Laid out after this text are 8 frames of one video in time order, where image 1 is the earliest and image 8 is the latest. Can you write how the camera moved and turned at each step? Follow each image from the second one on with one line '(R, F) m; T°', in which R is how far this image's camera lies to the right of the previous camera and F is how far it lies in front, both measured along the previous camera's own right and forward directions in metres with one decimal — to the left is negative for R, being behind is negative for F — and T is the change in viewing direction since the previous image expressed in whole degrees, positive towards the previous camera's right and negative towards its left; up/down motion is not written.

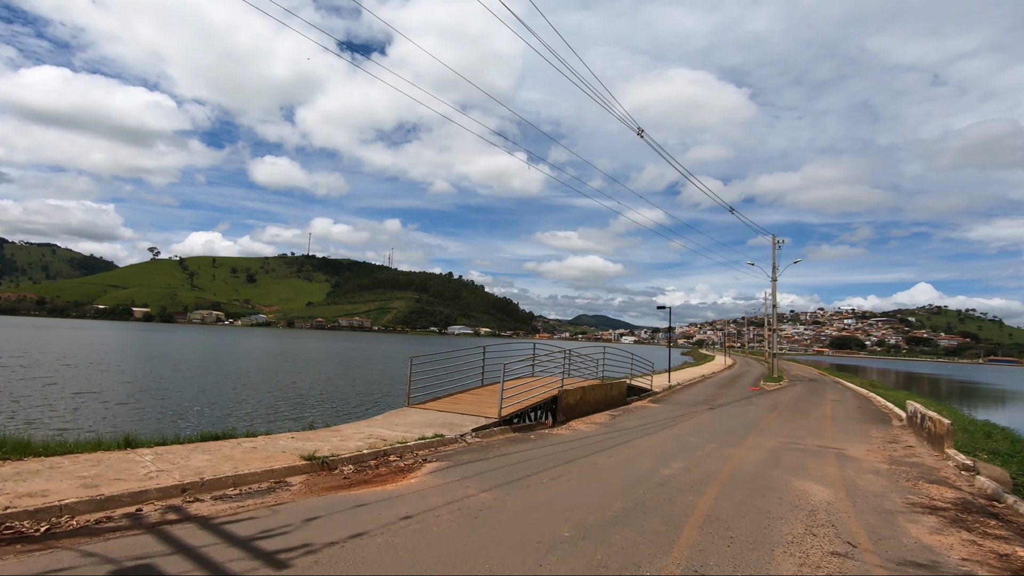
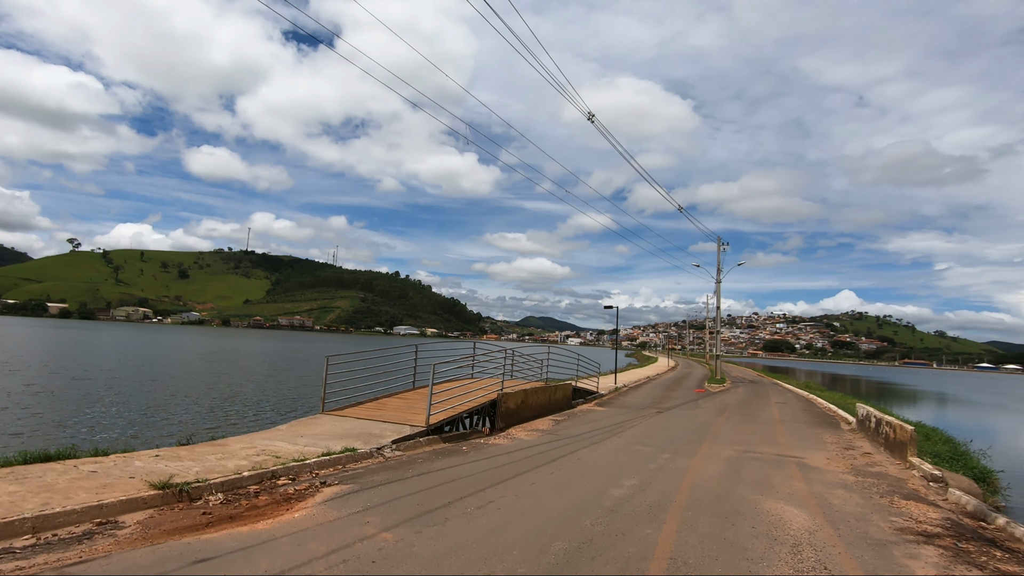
(+0.3, +1.5) m; +6°
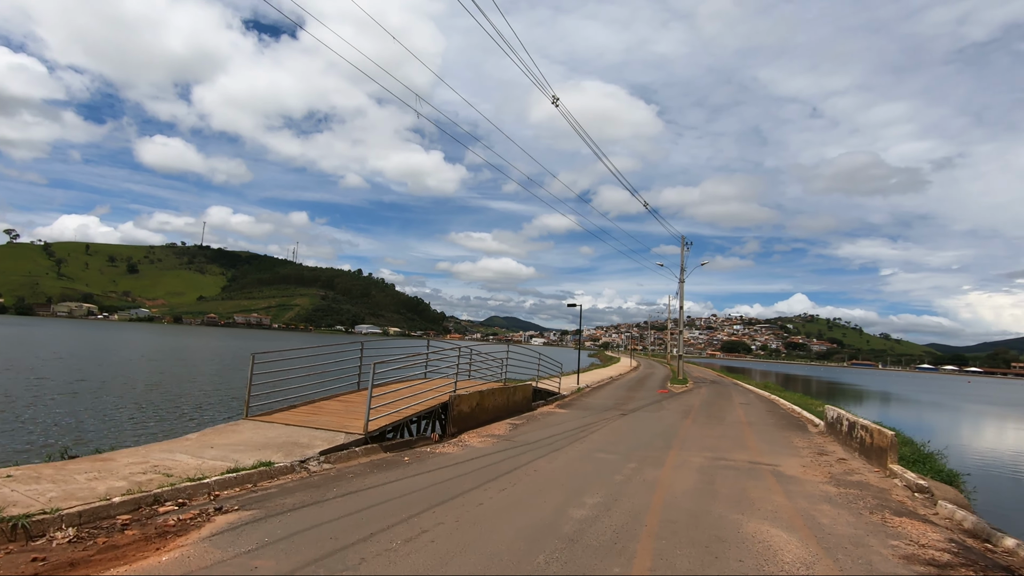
(+0.2, +1.1) m; +4°
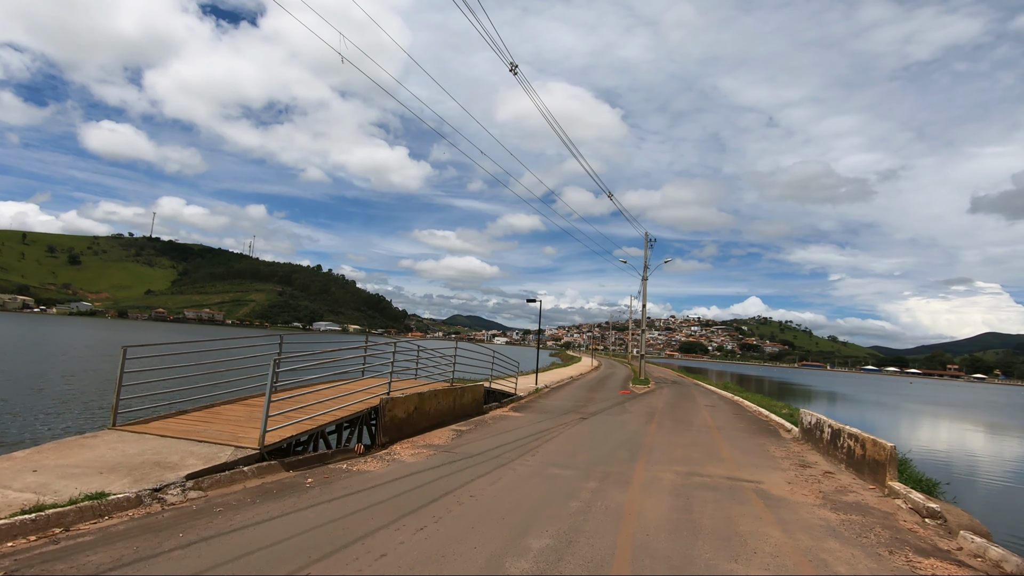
(+0.4, +1.7) m; +4°
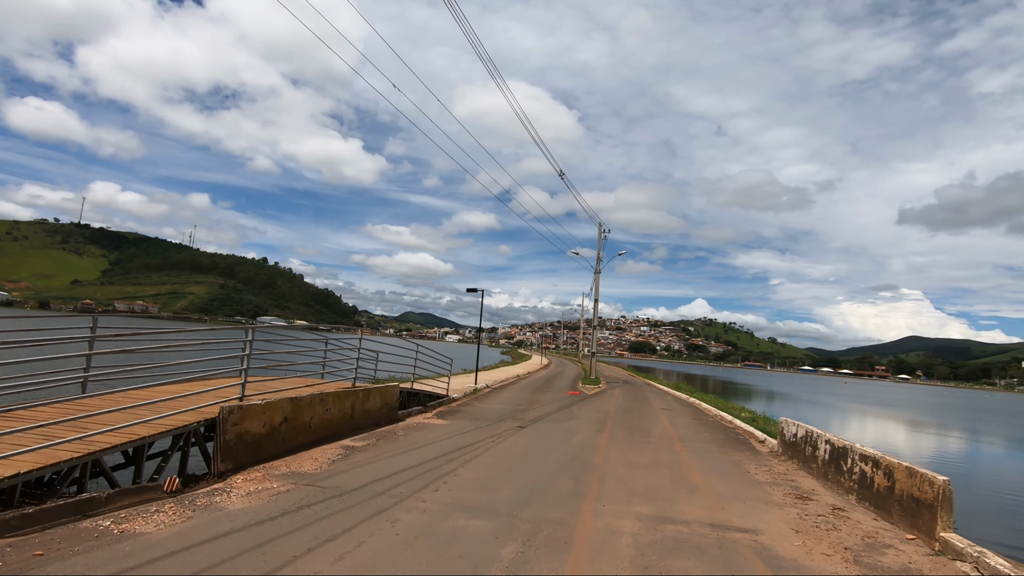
(+0.7, +2.8) m; +5°
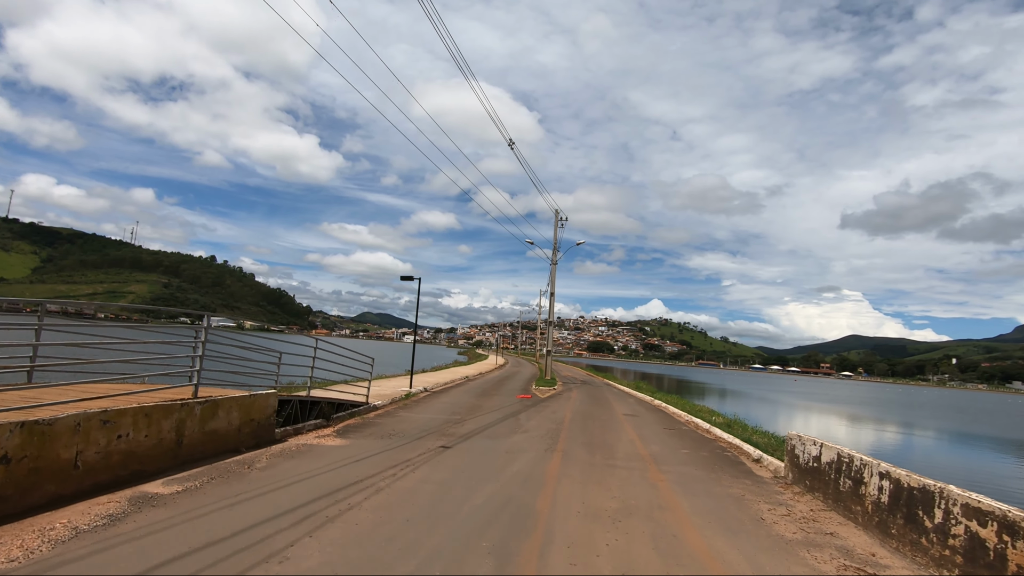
(+0.7, +3.1) m; +4°
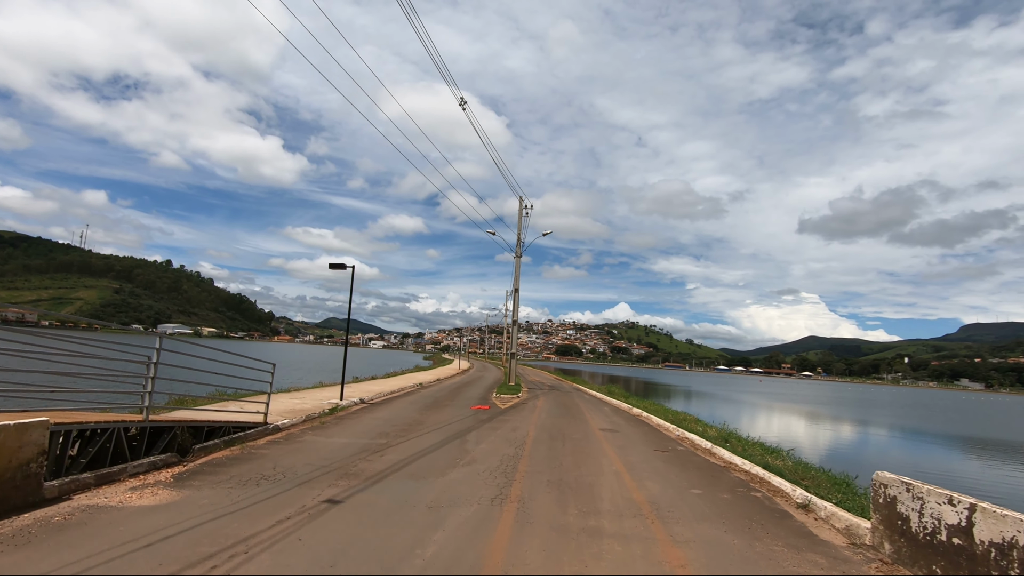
(+0.5, +3.2) m; +3°
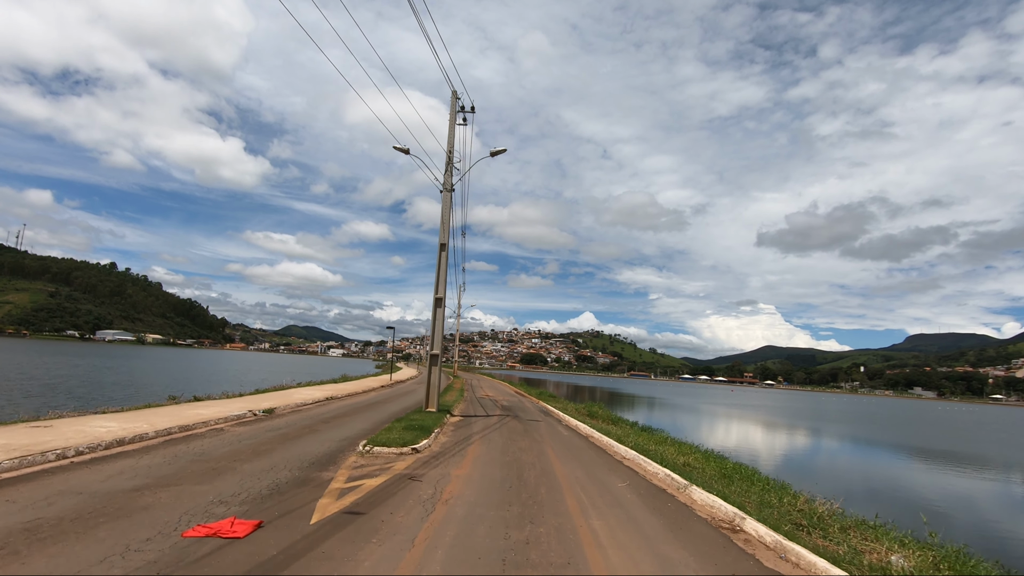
(+1.3, +11.9) m; +4°
